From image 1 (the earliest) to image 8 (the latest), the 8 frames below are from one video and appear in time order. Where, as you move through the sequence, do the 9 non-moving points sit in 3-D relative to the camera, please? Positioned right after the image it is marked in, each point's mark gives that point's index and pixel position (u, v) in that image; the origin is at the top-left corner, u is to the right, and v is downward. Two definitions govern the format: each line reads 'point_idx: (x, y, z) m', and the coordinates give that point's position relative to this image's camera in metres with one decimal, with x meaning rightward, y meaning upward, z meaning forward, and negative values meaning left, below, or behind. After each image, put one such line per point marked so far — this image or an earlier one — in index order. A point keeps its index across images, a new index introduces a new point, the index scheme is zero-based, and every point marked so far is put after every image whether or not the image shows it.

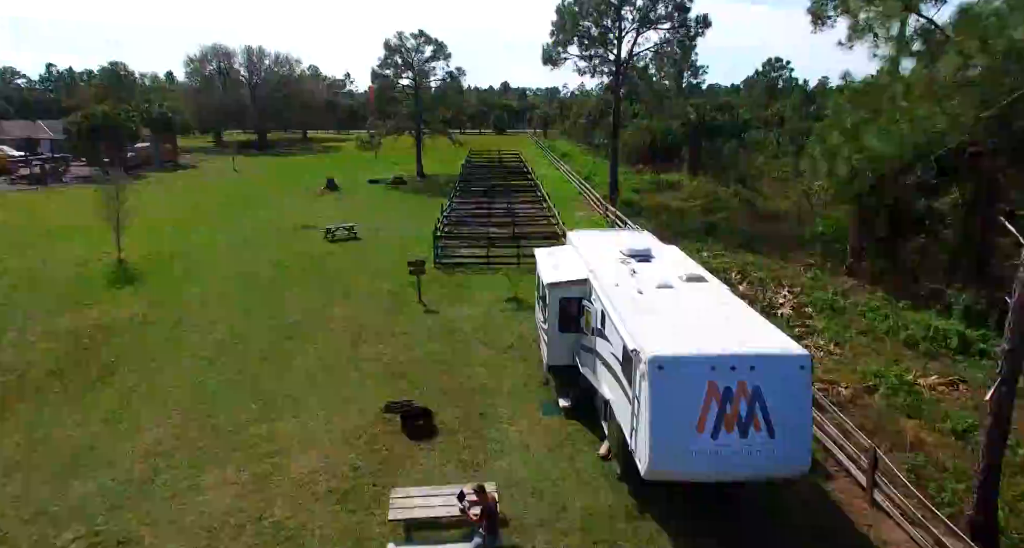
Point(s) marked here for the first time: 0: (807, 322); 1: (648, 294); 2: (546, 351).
0: (+7.0, -1.1, +14.0) m
1: (+2.0, -0.3, +8.9) m
2: (+0.7, -1.5, +11.2) m
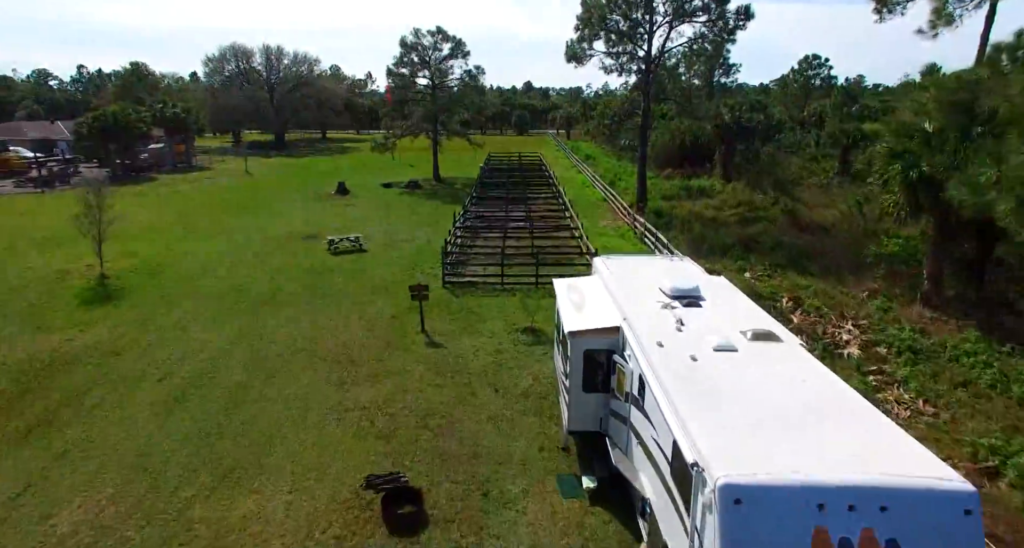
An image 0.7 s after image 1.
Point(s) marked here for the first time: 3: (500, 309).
0: (+7.3, -1.8, +11.6) m
1: (+2.1, -1.0, +6.6) m
2: (+0.8, -2.1, +9.0) m
3: (-0.3, -1.0, +16.0) m
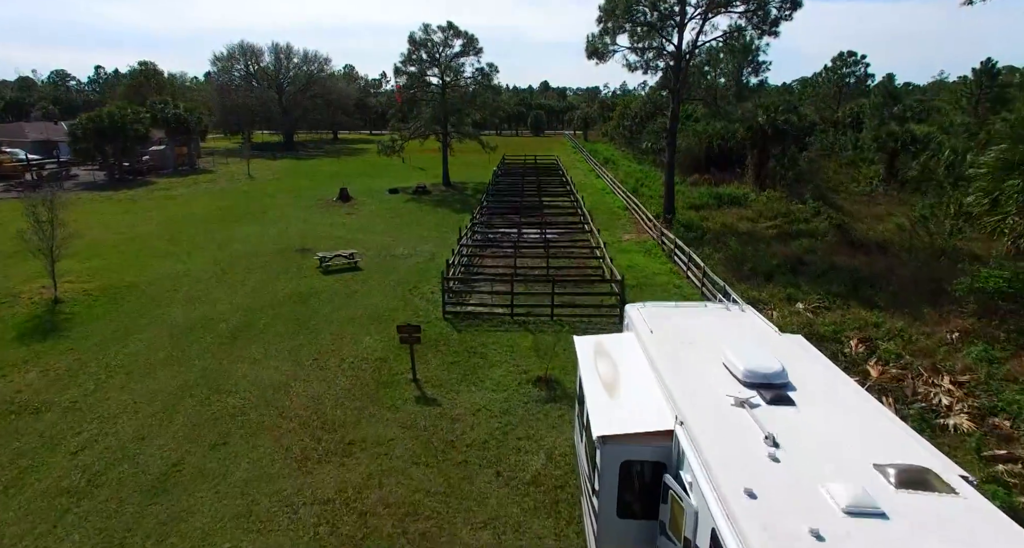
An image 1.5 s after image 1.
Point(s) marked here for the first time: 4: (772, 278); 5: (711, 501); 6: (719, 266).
0: (+7.4, -2.6, +8.8) m
1: (+2.1, -1.7, +4.0) m
2: (+0.9, -2.9, +6.4) m
3: (-0.1, -1.8, +13.4) m
4: (+8.0, -0.1, +18.3) m
5: (+1.5, -1.8, +4.6) m
6: (+6.9, +0.3, +19.9) m
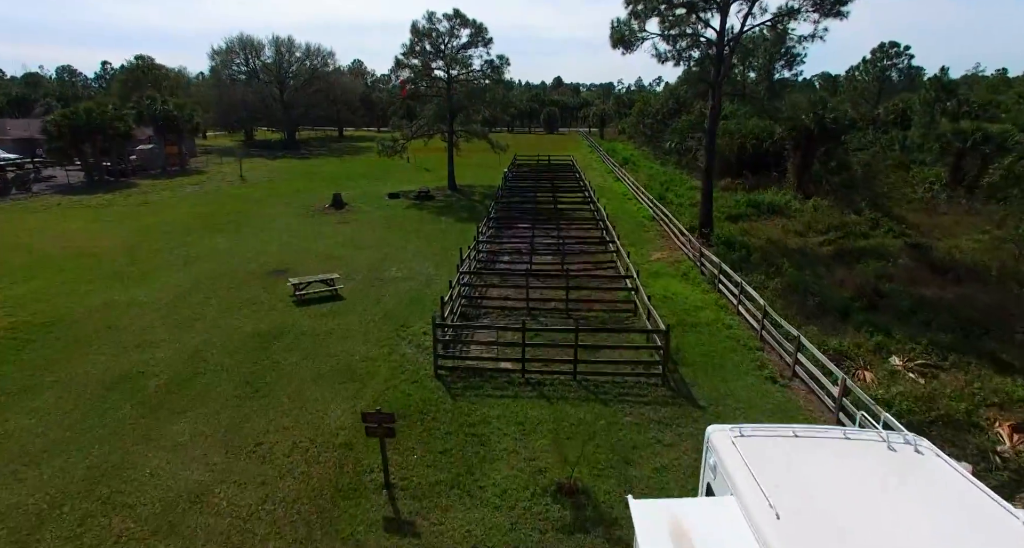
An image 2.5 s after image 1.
0: (+7.5, -3.6, +5.2) m
1: (+2.1, -2.7, +0.4) m
2: (+0.9, -3.8, +2.9) m
3: (+0.1, -2.7, +9.9) m
4: (+8.3, -1.1, +14.6) m
5: (+1.5, -2.7, +1.0) m
6: (+7.2, -0.7, +16.2) m
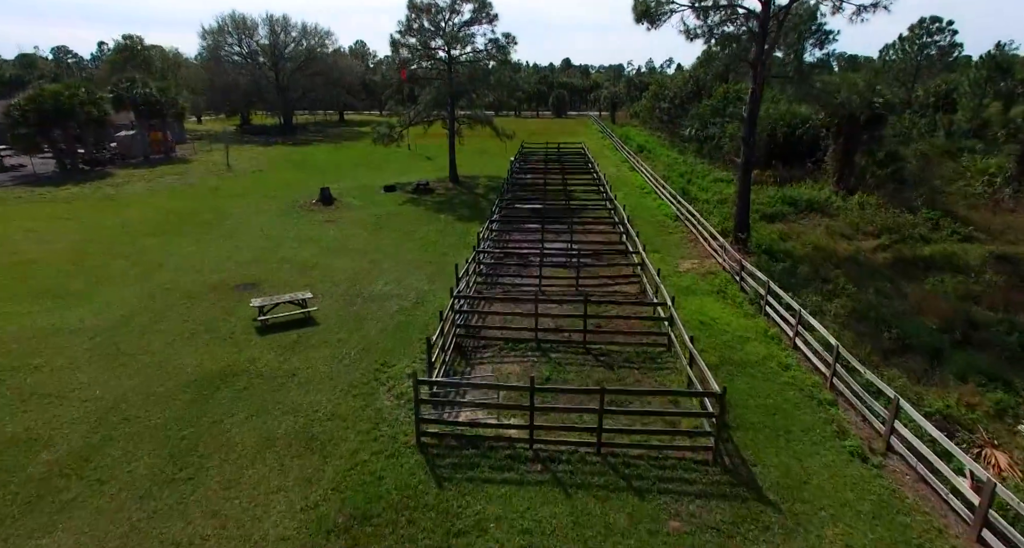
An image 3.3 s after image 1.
0: (+7.5, -4.5, +2.2) m
1: (+2.1, -3.7, -2.5) m
2: (+0.9, -4.7, 0.0) m
3: (+0.1, -3.4, +7.0) m
4: (+8.4, -1.7, +11.6) m
5: (+1.5, -3.7, -1.9) m
6: (+7.3, -1.2, +13.2) m
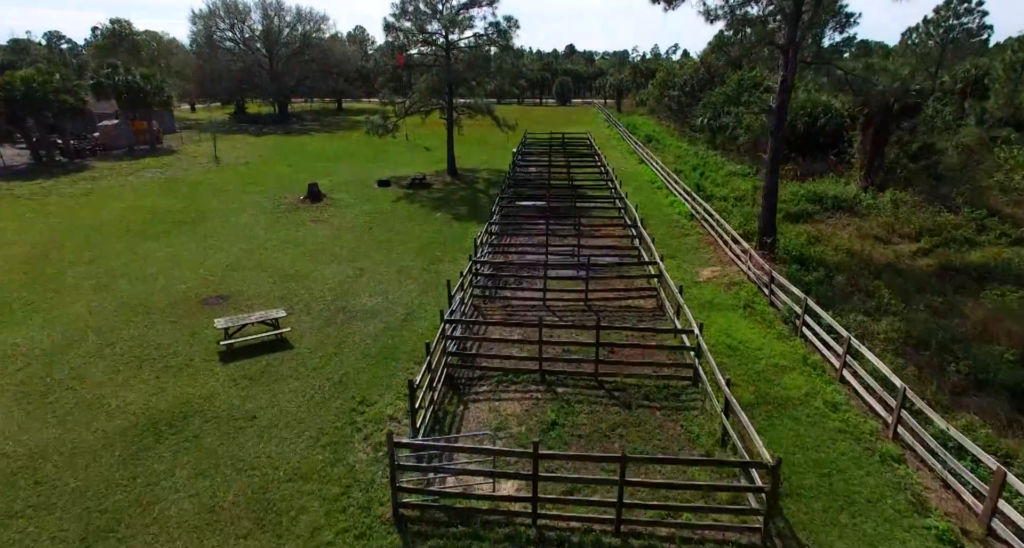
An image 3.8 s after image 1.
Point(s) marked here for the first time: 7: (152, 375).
0: (+7.4, -5.1, +0.4) m
1: (+2.0, -4.4, -4.3) m
2: (+0.8, -5.4, -1.8) m
3: (+0.1, -3.9, +5.2) m
4: (+8.4, -2.1, +9.7) m
5: (+1.4, -4.4, -3.7) m
6: (+7.4, -1.6, +11.3) m
7: (-7.0, -2.0, +11.4) m
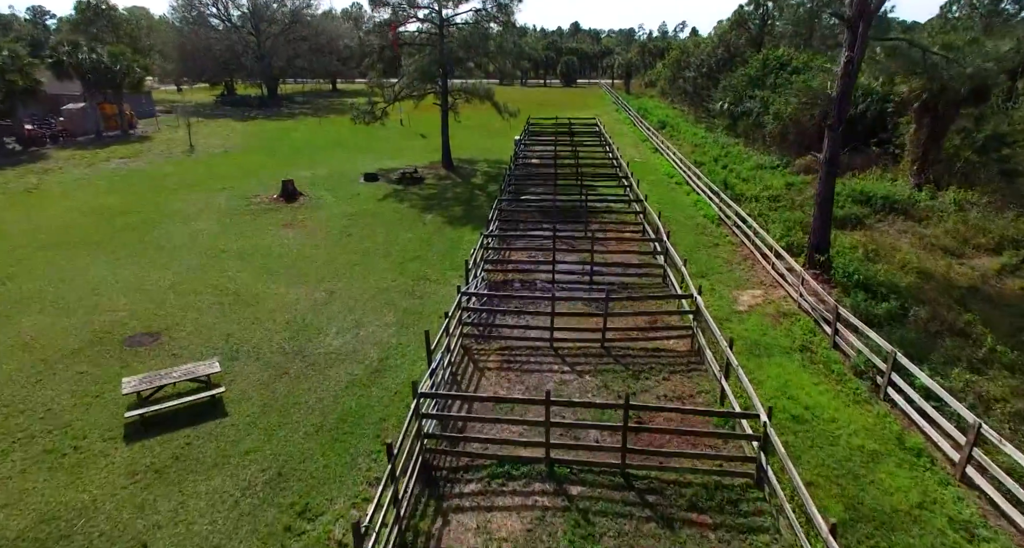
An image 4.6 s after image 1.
0: (+7.3, -6.3, -2.5) m
1: (+1.9, -5.7, -7.2) m
2: (+0.7, -6.6, -4.7) m
3: (0.0, -4.9, +2.2) m
4: (+8.3, -3.0, +6.6) m
5: (+1.3, -5.7, -6.6) m
6: (+7.3, -2.5, +8.3) m
7: (-7.0, -2.8, +8.5) m
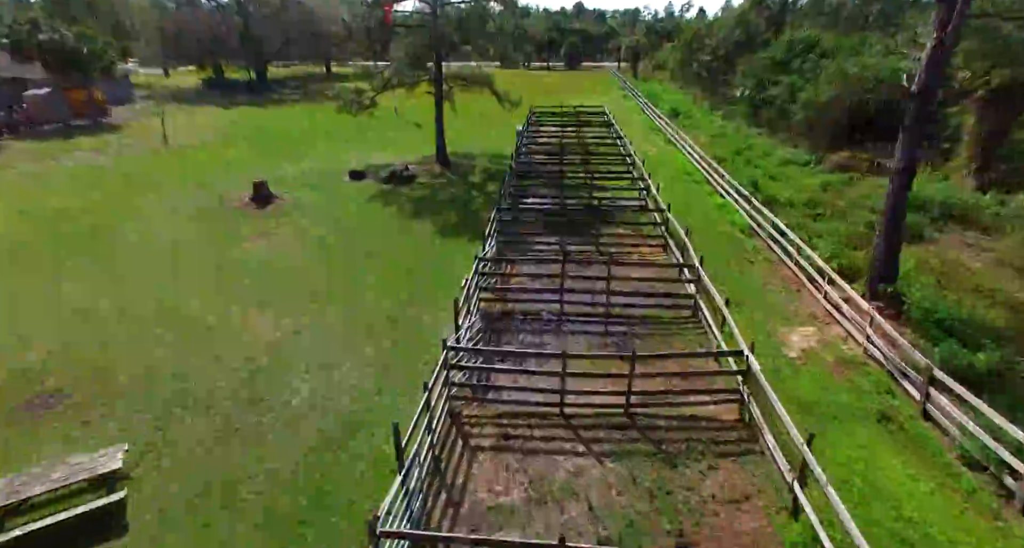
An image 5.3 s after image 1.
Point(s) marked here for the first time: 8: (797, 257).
0: (+7.3, -7.5, -5.0) m
1: (+1.8, -7.1, -9.7) m
2: (+0.6, -7.9, -7.1) m
3: (0.0, -6.0, -0.3) m
4: (+8.3, -3.9, +4.1) m
5: (+1.2, -7.0, -9.1) m
6: (+7.3, -3.3, +5.7) m
7: (-7.0, -3.6, +6.0) m
8: (+7.0, +0.5, +14.9) m
